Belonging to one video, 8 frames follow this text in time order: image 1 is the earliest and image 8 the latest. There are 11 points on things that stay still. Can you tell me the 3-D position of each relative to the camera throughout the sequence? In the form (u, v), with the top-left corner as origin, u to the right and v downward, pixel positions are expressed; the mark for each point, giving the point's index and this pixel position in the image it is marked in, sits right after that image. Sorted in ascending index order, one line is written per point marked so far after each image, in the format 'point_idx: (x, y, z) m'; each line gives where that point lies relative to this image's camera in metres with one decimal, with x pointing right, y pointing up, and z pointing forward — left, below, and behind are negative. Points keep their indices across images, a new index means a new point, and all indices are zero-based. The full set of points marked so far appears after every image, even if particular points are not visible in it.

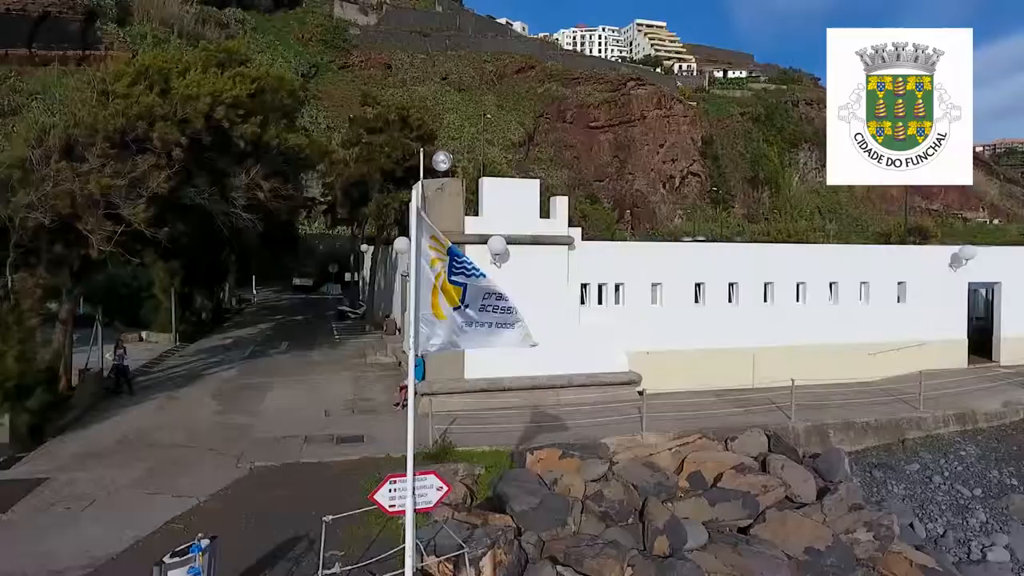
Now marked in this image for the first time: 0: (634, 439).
0: (+2.7, -3.3, +13.9) m
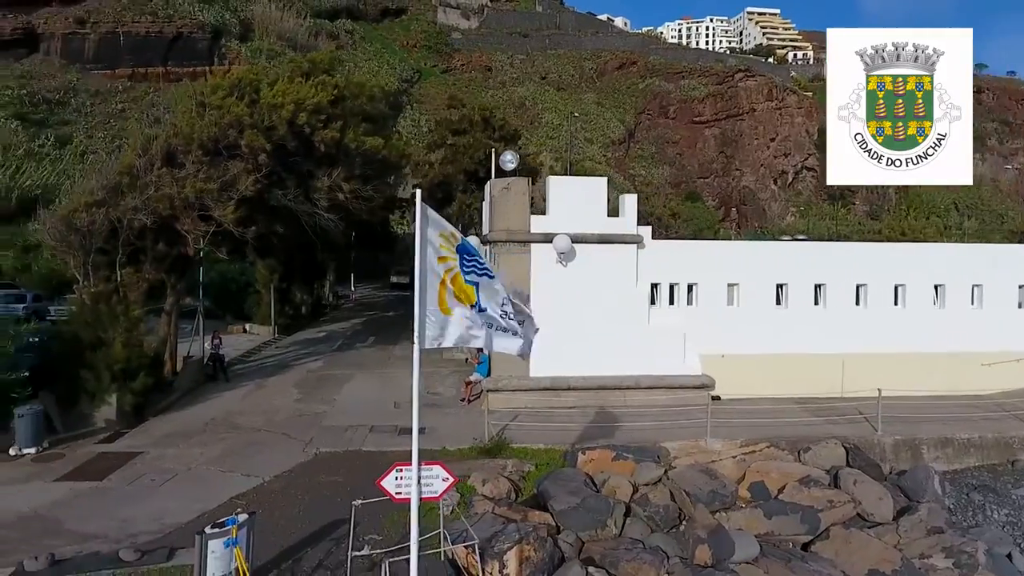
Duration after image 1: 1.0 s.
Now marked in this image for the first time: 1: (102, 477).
0: (+4.0, -3.3, +13.4) m
1: (-7.1, -3.3, +11.0) m
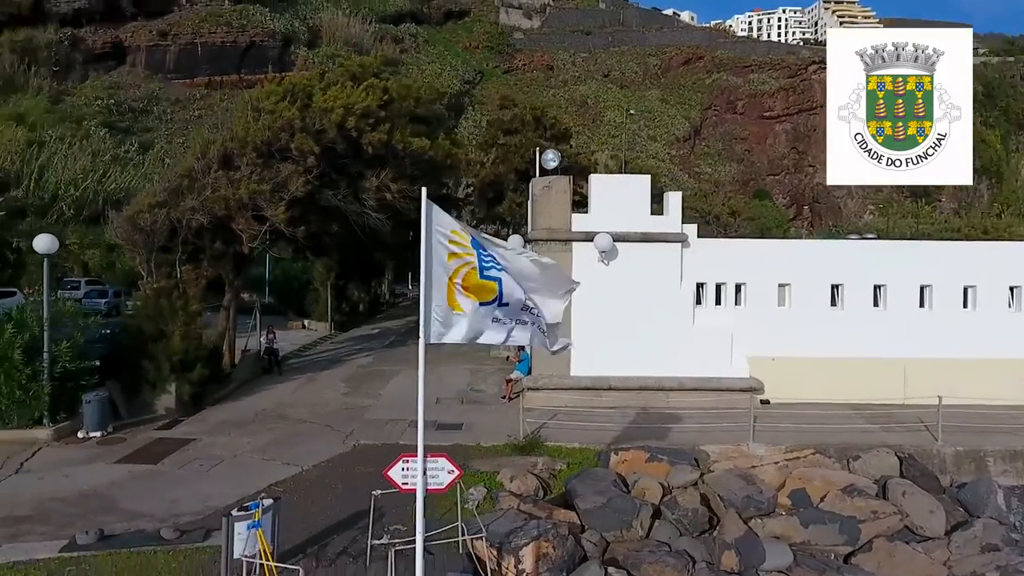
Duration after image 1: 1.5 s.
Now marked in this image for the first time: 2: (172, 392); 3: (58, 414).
0: (+4.7, -3.3, +13.0) m
1: (-6.6, -3.2, +11.7) m
2: (-7.8, -2.4, +14.5) m
3: (-9.2, -2.5, +12.9) m
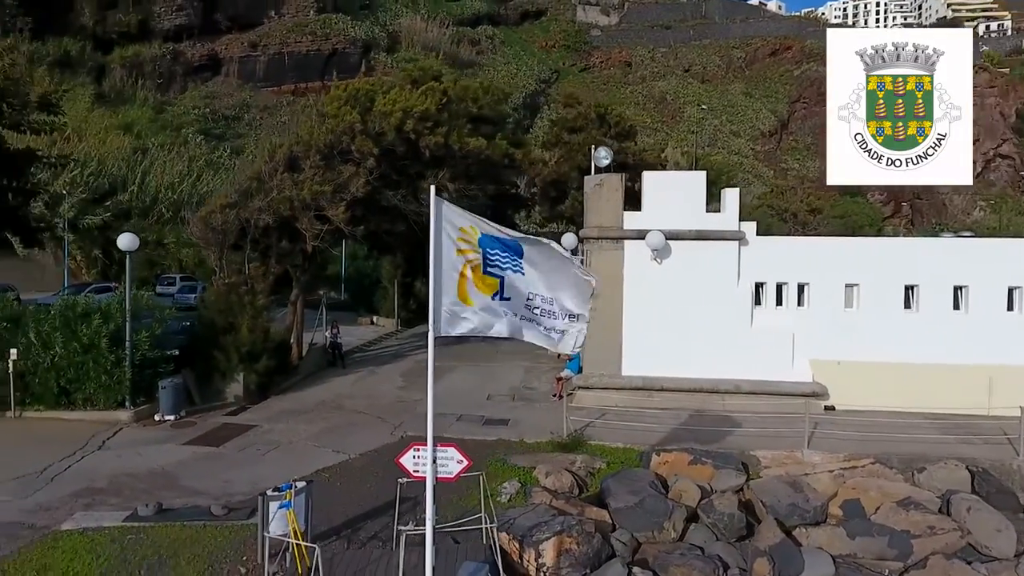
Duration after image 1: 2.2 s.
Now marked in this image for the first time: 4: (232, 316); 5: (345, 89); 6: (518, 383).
0: (+5.5, -3.3, +12.5) m
1: (-5.8, -3.1, +12.5) m
2: (-6.6, -2.3, +15.5) m
3: (-8.3, -2.4, +14.0) m
4: (-6.9, -0.7, +15.6) m
5: (-4.8, +5.7, +18.2) m
6: (+0.2, -2.8, +18.5) m
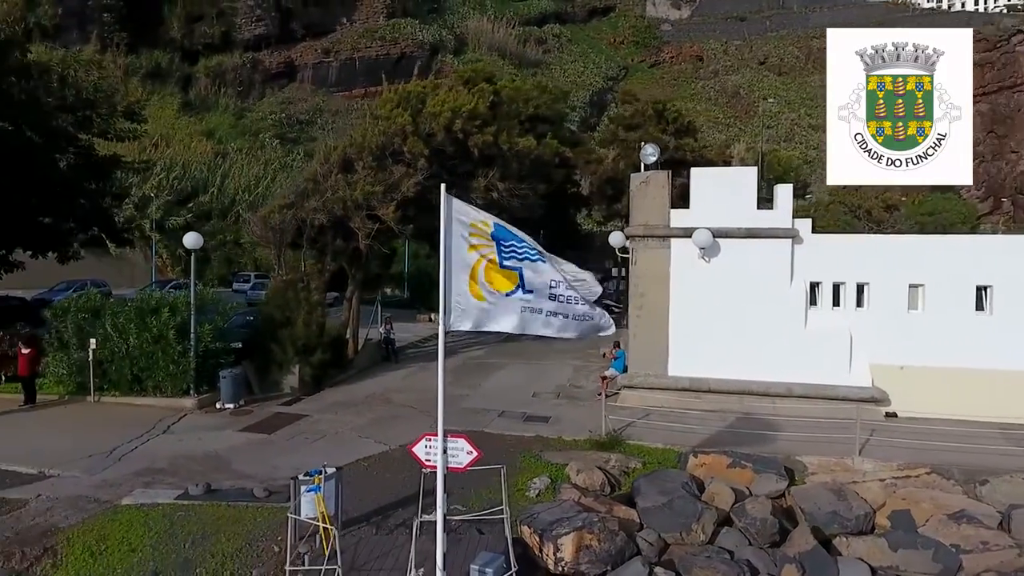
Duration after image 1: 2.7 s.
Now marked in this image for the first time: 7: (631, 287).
0: (+6.2, -3.3, +12.0) m
1: (-5.0, -3.0, +13.3) m
2: (-5.6, -2.2, +16.3) m
3: (-7.4, -2.3, +15.0) m
4: (-5.8, -0.6, +16.4) m
5: (-3.4, +5.8, +18.8) m
6: (+1.6, -2.7, +18.6) m
7: (+3.1, 0.0, +16.5) m
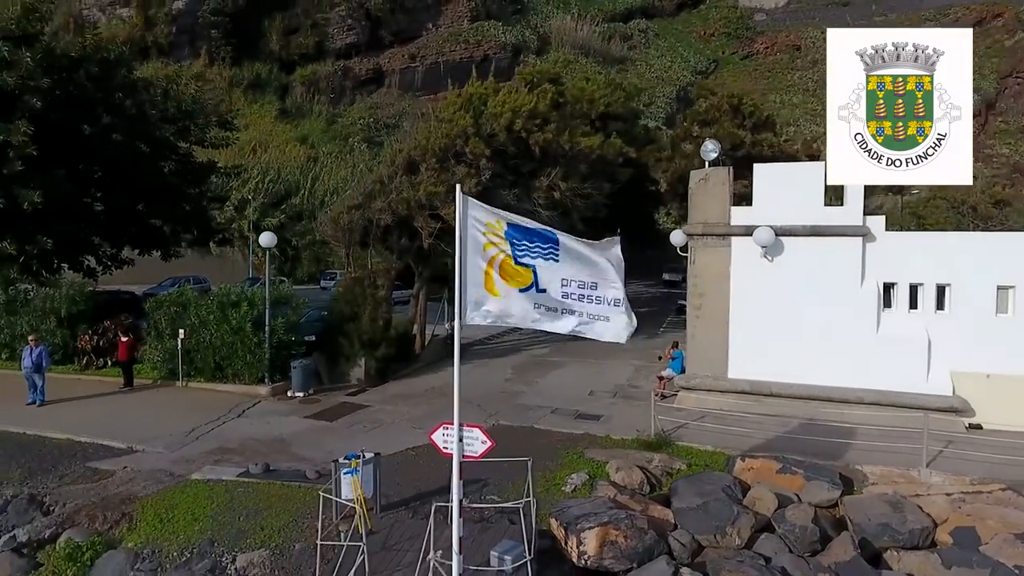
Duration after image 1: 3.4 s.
0: (+7.0, -3.3, +11.4) m
1: (-4.0, -2.9, +14.1) m
2: (-4.1, -2.1, +17.1) m
3: (-6.0, -2.2, +16.1) m
4: (-4.3, -0.5, +17.3) m
5: (-1.5, +5.9, +19.3) m
6: (+3.3, -2.7, +18.5) m
7: (+4.5, 0.0, +16.2) m
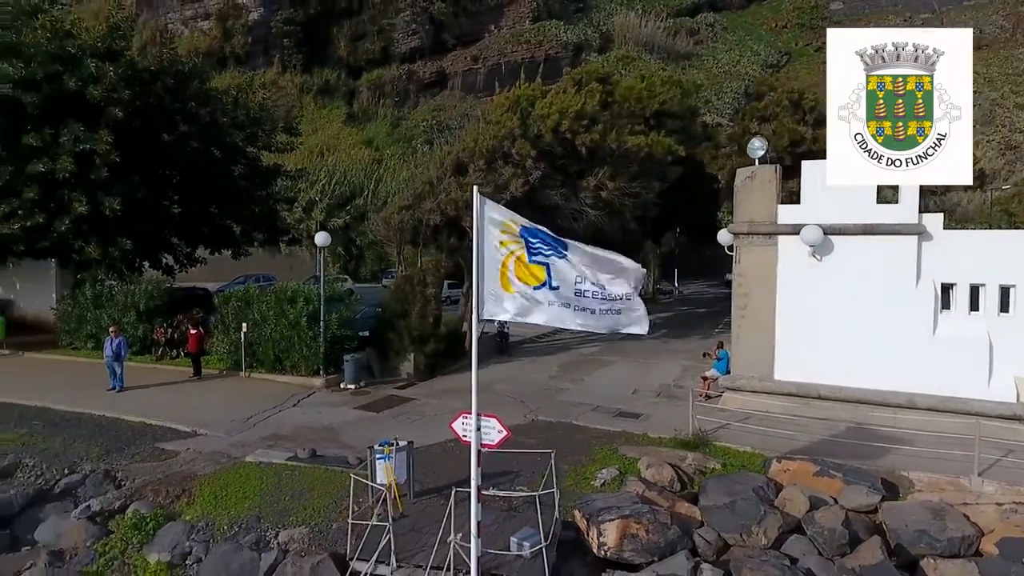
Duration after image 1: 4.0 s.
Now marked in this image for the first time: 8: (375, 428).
0: (+7.6, -3.3, +10.9) m
1: (-3.1, -2.9, +14.8) m
2: (-2.9, -2.0, +17.8) m
3: (-4.9, -2.1, +17.0) m
4: (-3.0, -0.4, +18.0) m
5: (0.0, +5.9, +19.7) m
6: (+4.6, -2.7, +18.4) m
7: (+5.6, +0.1, +16.0) m
8: (-3.0, -3.0, +13.3) m
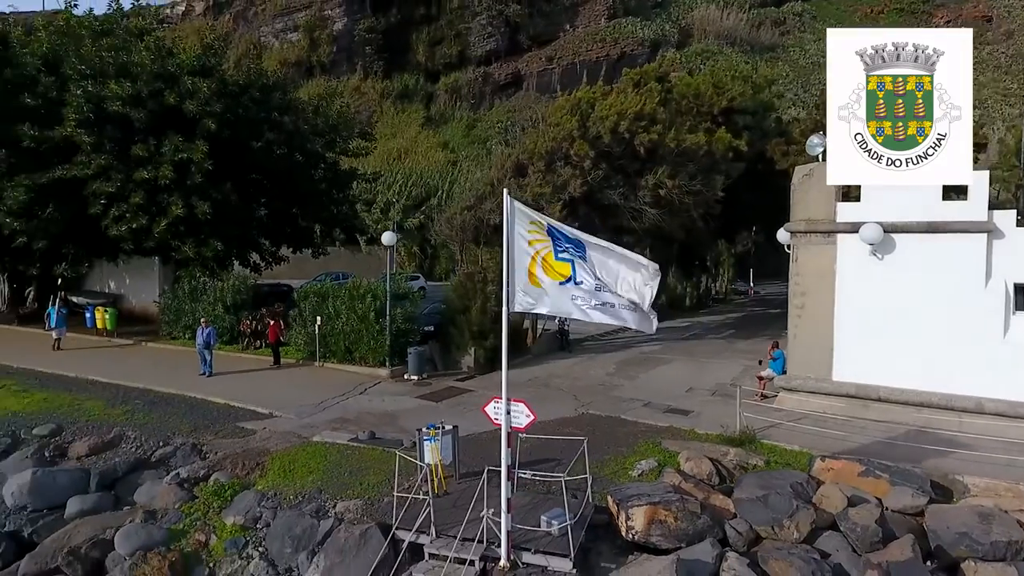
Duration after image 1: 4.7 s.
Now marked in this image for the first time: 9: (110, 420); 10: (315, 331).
0: (+8.3, -3.3, +10.6) m
1: (-1.8, -2.8, +15.6) m
2: (-1.2, -1.9, +18.6) m
3: (-3.4, -2.0, +18.1) m
4: (-1.4, -0.4, +18.9) m
5: (+1.9, +6.0, +20.2) m
6: (+6.2, -2.7, +18.3) m
7: (+7.0, +0.1, +15.8) m
8: (-1.9, -2.9, +14.2) m
9: (-8.7, -2.9, +13.7) m
10: (-5.9, -1.3, +18.8) m
